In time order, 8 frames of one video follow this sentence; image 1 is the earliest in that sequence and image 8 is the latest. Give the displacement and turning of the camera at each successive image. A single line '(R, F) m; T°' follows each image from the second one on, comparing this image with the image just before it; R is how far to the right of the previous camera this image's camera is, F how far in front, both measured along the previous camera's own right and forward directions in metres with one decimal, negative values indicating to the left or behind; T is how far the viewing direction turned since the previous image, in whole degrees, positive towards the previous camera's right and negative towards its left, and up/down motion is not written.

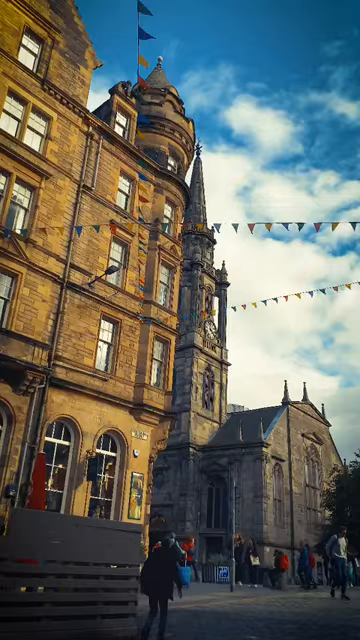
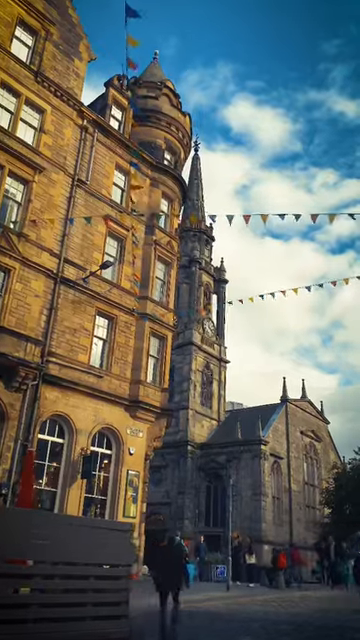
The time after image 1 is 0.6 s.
(+0.1, +0.3) m; 0°
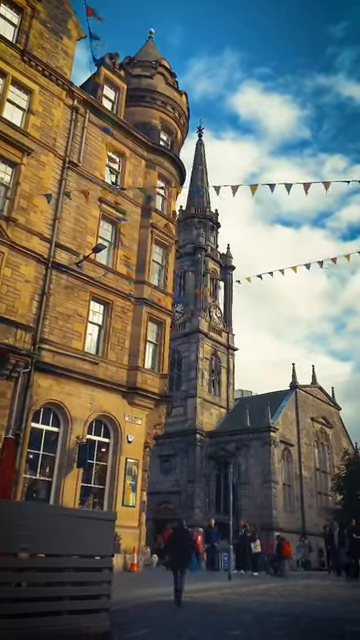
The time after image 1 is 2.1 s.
(+0.5, +0.6) m; -1°
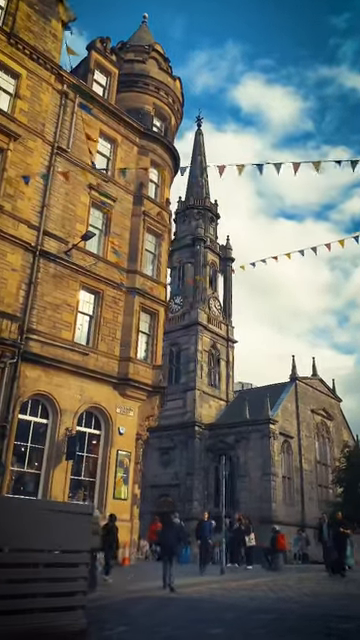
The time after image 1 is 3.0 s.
(+0.4, +0.4) m; 0°
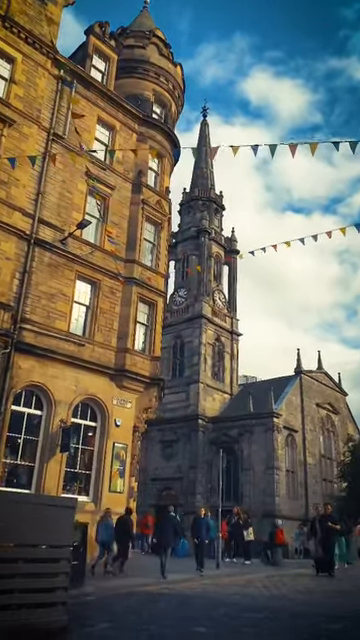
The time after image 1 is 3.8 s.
(+0.3, +0.4) m; -1°
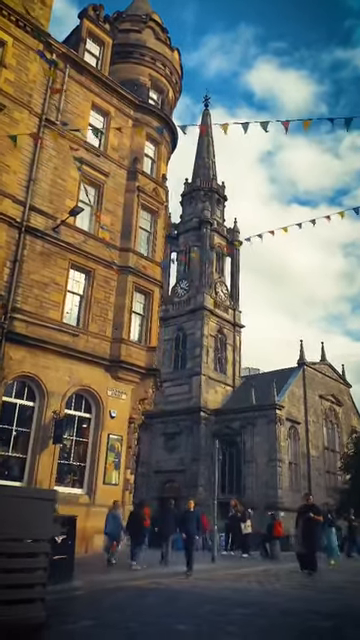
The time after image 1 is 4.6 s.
(+0.3, +0.4) m; -1°
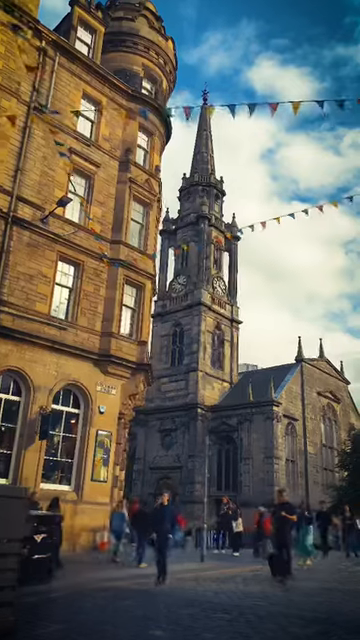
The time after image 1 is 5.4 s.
(+0.3, +0.4) m; 0°
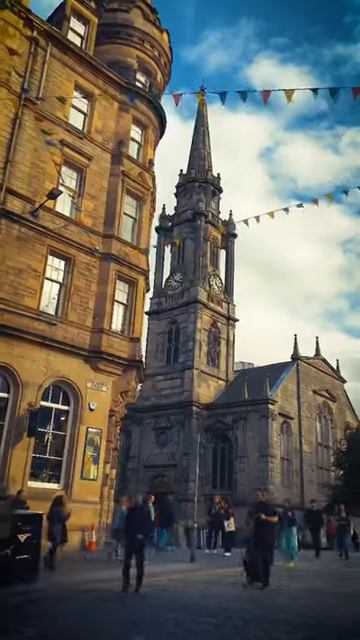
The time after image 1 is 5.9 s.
(+0.2, +0.3) m; 0°
